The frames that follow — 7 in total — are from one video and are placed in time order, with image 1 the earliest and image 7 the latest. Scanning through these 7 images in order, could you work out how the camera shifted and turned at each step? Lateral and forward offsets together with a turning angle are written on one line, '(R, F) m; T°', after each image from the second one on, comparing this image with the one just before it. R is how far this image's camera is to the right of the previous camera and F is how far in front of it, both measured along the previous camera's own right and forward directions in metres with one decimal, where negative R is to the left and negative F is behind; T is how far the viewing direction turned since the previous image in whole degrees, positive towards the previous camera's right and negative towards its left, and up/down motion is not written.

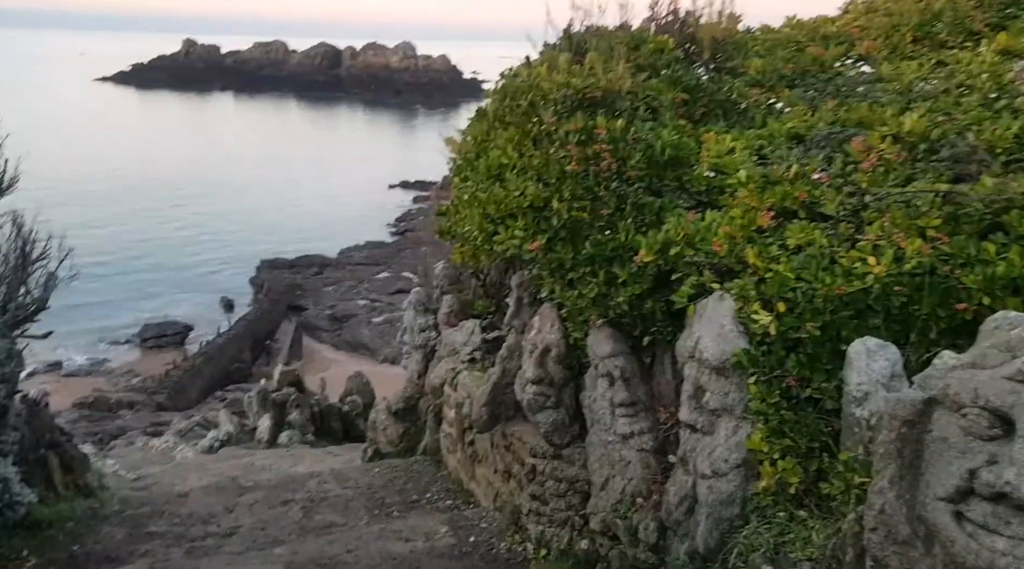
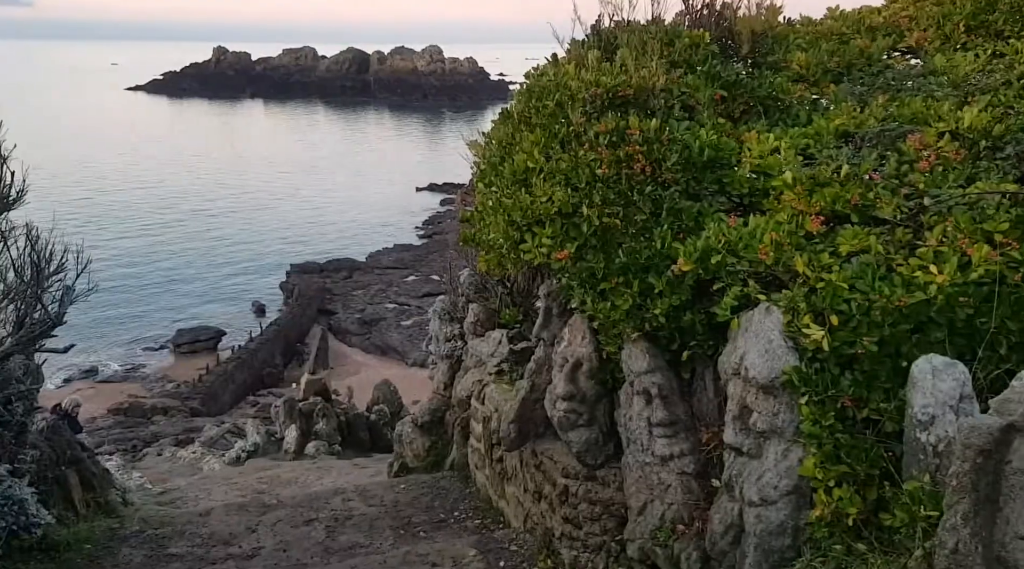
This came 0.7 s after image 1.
(0.0, +0.4) m; -2°
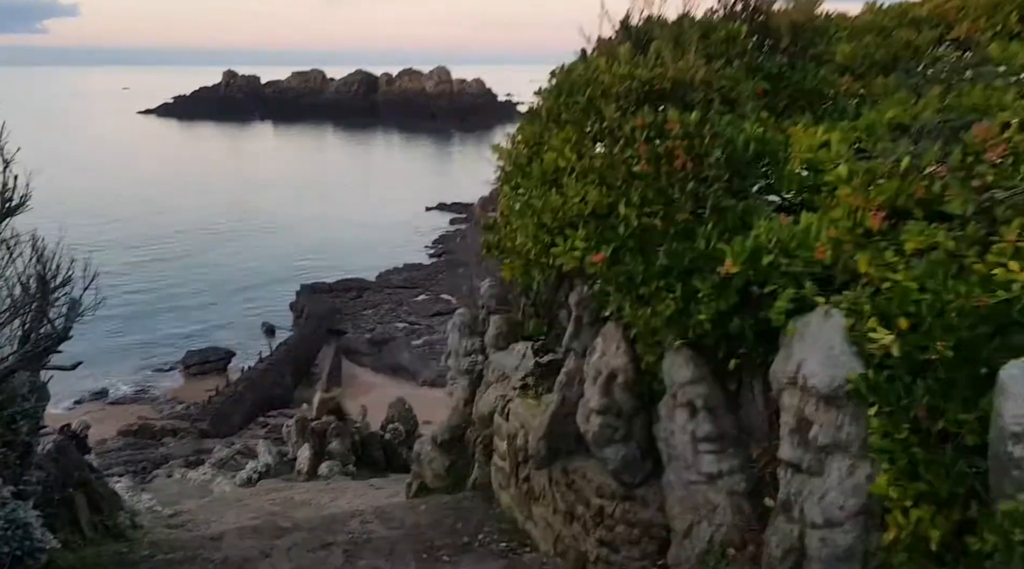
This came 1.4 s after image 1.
(-0.1, +0.4) m; -1°
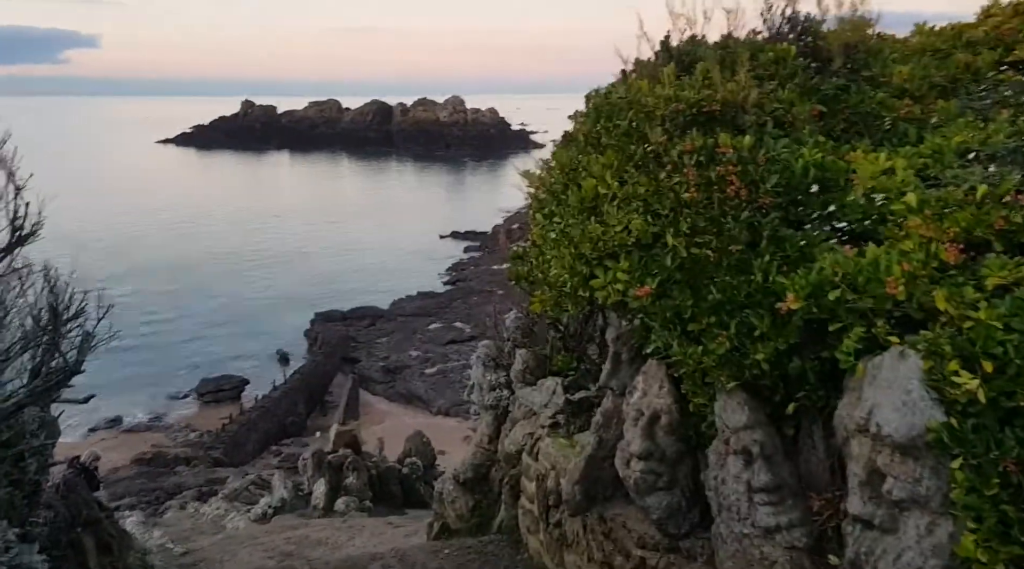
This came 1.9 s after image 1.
(-0.1, +0.4) m; -1°
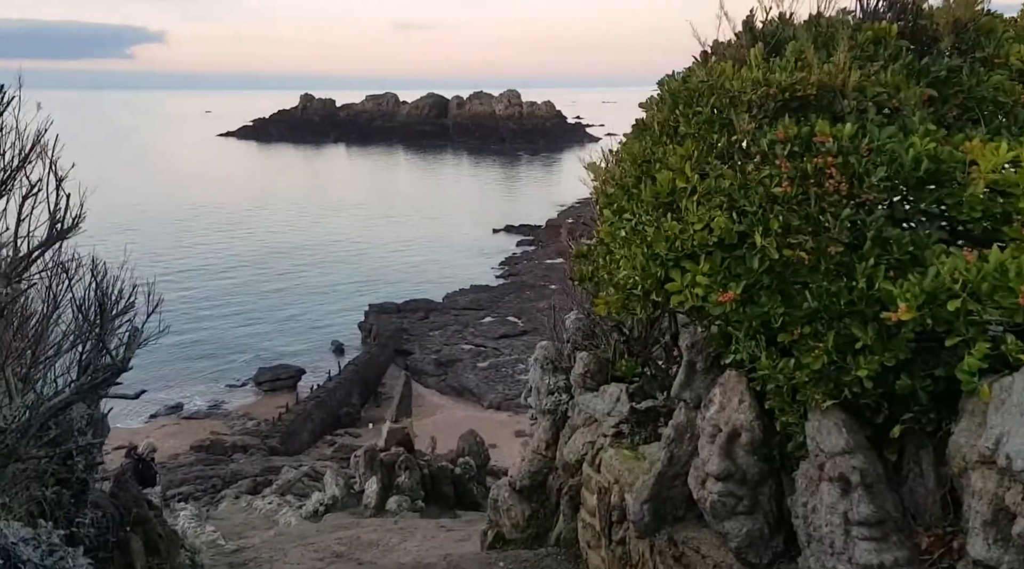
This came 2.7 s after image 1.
(-0.1, +0.5) m; -3°
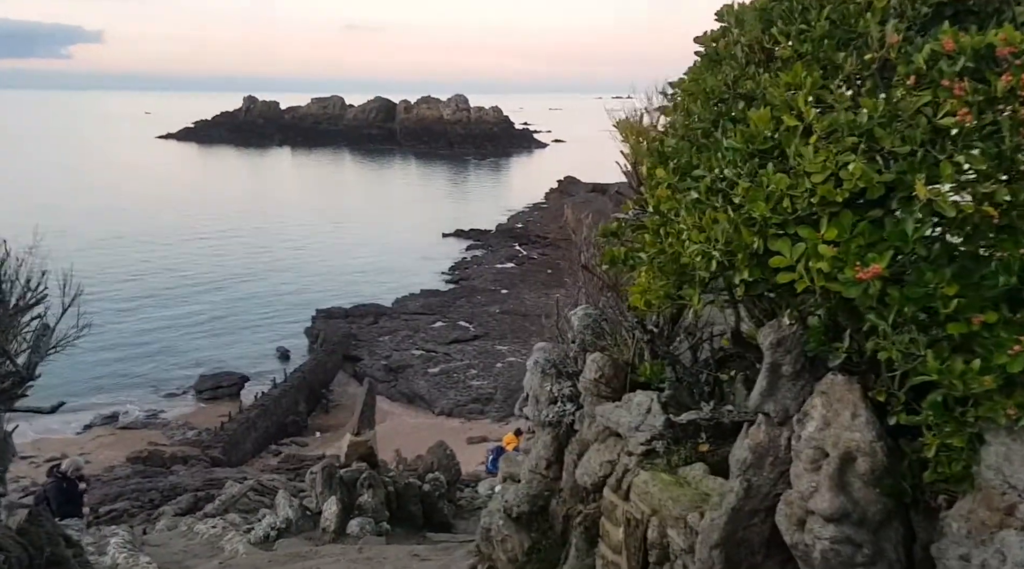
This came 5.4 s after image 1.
(-0.4, +1.4) m; +3°
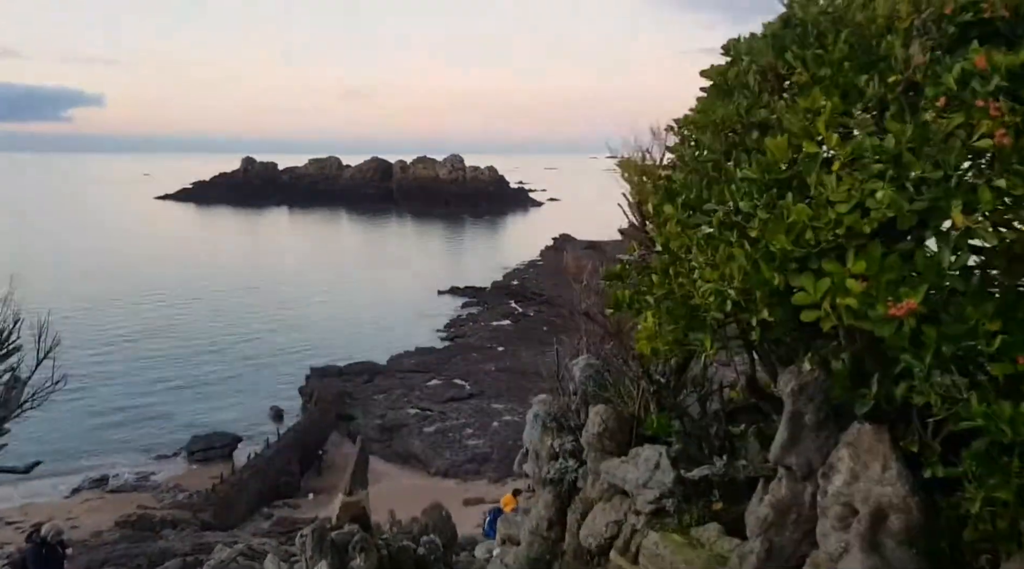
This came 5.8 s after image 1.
(0.0, +0.3) m; 0°
